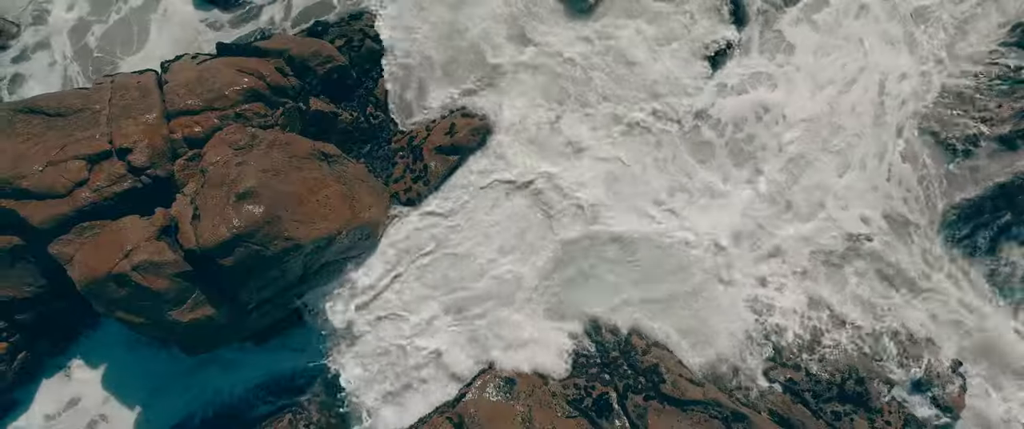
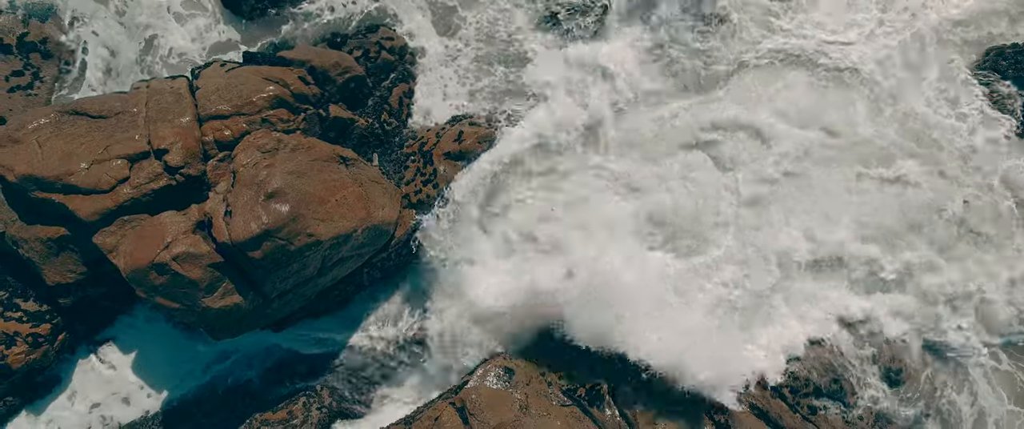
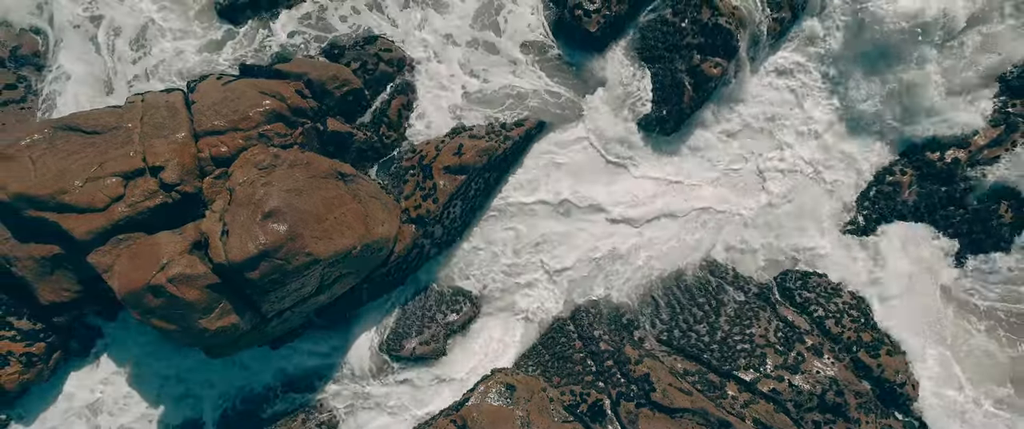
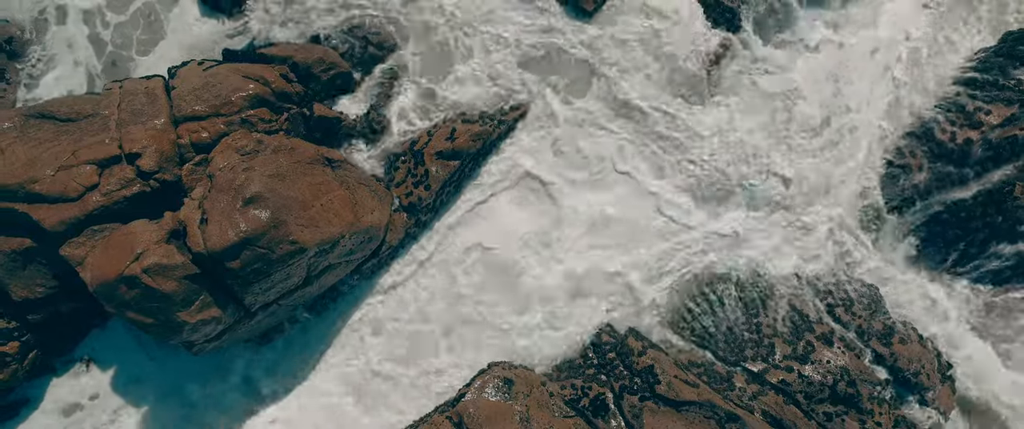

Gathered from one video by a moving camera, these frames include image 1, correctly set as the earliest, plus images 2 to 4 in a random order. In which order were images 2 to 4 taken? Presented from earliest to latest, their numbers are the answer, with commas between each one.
4, 3, 2
